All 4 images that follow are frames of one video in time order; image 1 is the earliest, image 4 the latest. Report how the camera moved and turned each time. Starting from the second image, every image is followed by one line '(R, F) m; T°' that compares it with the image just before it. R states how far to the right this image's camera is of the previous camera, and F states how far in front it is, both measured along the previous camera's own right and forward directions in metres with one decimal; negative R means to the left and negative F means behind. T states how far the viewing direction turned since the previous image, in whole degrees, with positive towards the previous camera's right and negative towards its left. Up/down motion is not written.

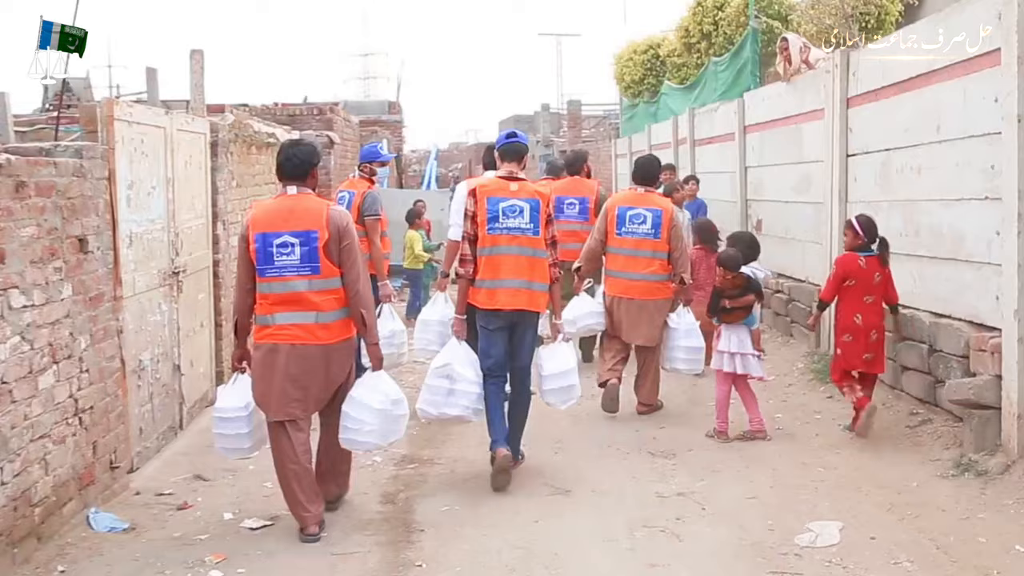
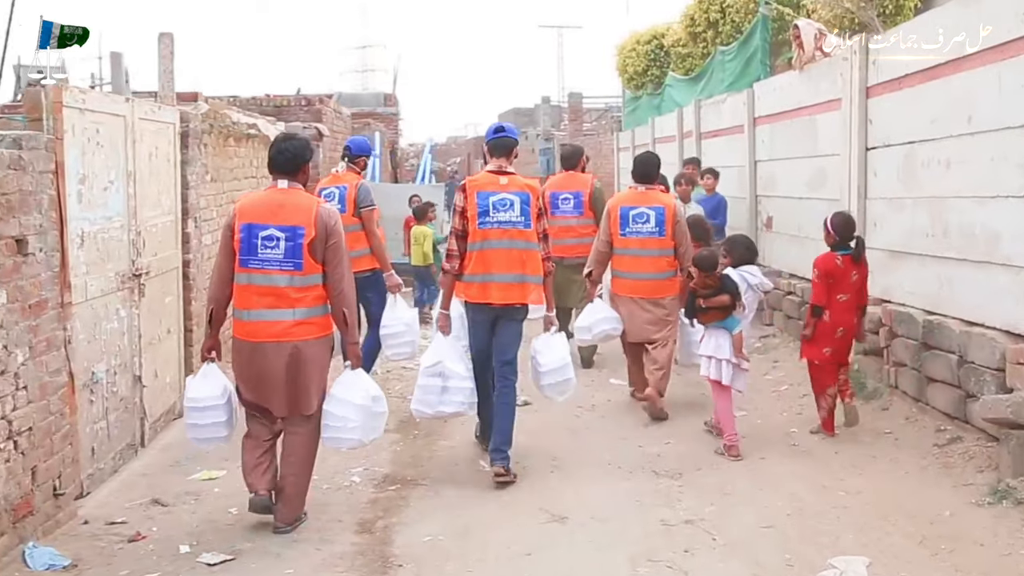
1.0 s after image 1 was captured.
(+0.1, +0.5) m; 0°
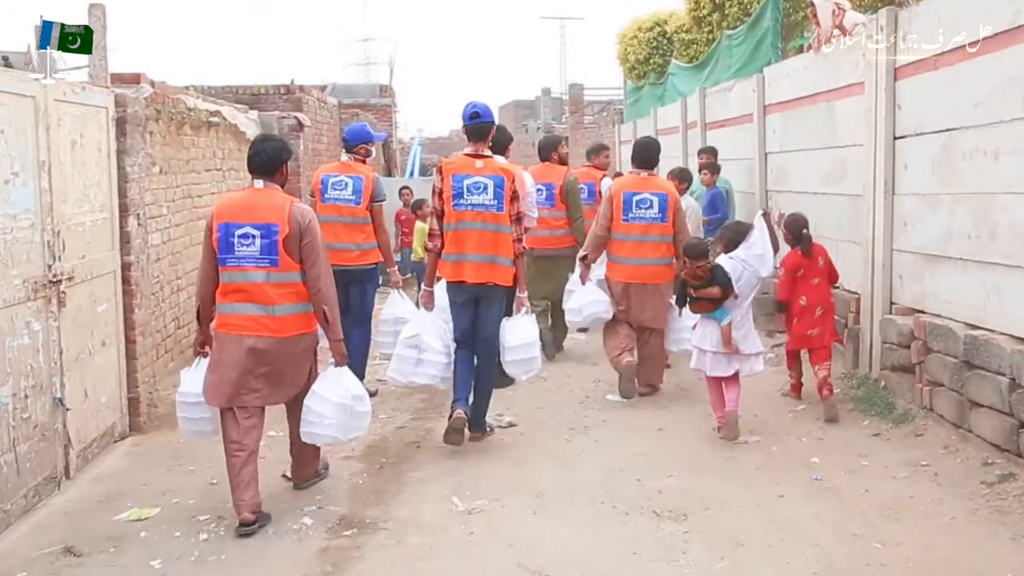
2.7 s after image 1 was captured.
(+0.1, +0.8) m; 0°
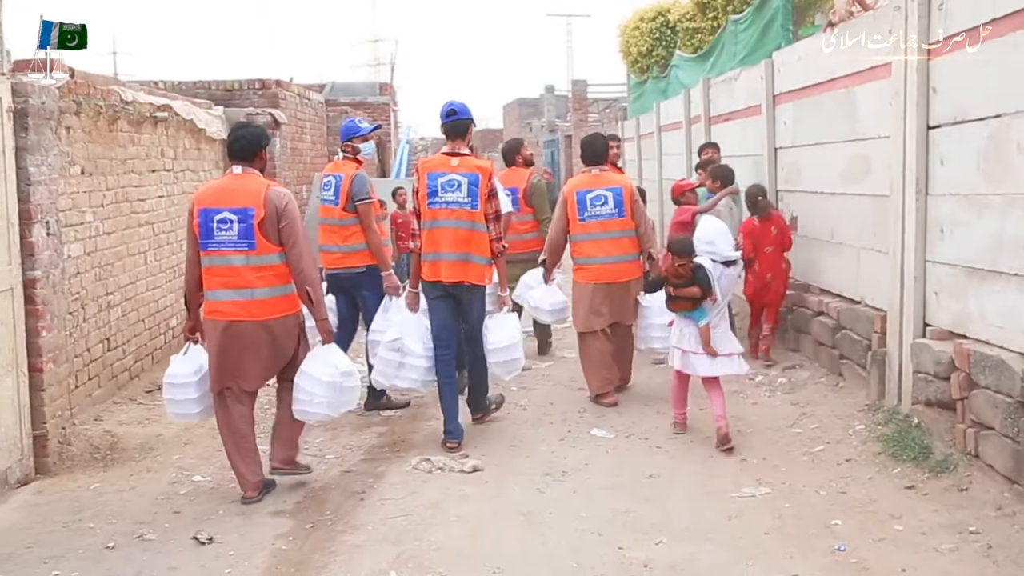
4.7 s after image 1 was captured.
(+0.3, +1.0) m; -1°
